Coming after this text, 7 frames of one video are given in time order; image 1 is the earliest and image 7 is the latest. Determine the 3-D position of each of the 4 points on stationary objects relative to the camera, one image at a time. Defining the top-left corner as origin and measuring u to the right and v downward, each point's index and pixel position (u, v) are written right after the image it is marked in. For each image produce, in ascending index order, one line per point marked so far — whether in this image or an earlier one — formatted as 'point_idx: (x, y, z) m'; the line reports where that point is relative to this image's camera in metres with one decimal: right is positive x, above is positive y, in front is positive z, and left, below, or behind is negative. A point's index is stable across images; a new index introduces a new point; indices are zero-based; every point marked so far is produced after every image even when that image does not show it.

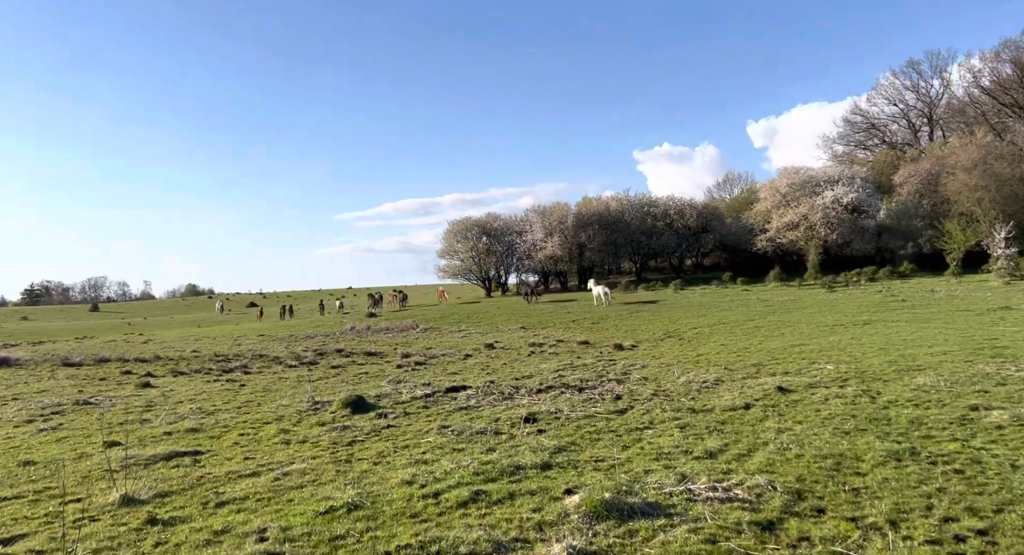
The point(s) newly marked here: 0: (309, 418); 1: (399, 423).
0: (-4.2, -2.9, +16.8) m
1: (-2.2, -2.9, +16.0) m
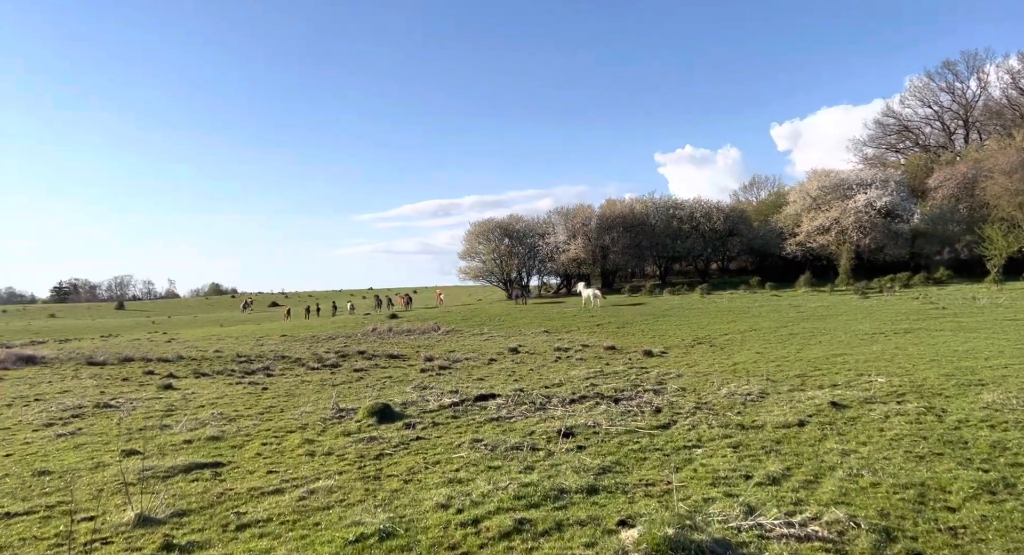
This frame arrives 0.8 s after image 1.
0: (-3.5, -3.0, +16.1) m
1: (-1.6, -3.0, +15.3) m
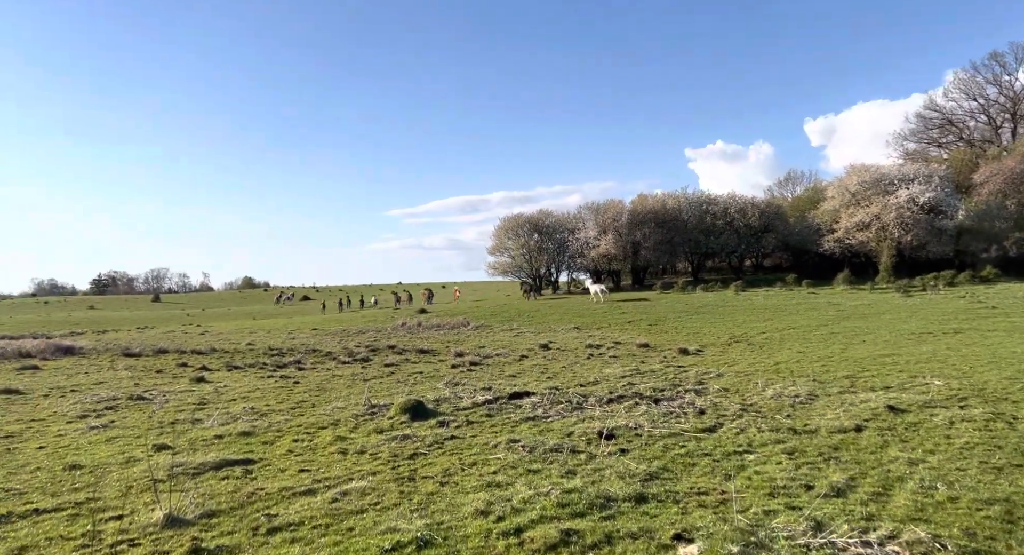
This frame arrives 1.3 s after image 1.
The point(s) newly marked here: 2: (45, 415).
0: (-2.8, -2.8, +15.7) m
1: (-0.9, -2.9, +14.8) m
2: (-11.5, -3.4, +19.9) m
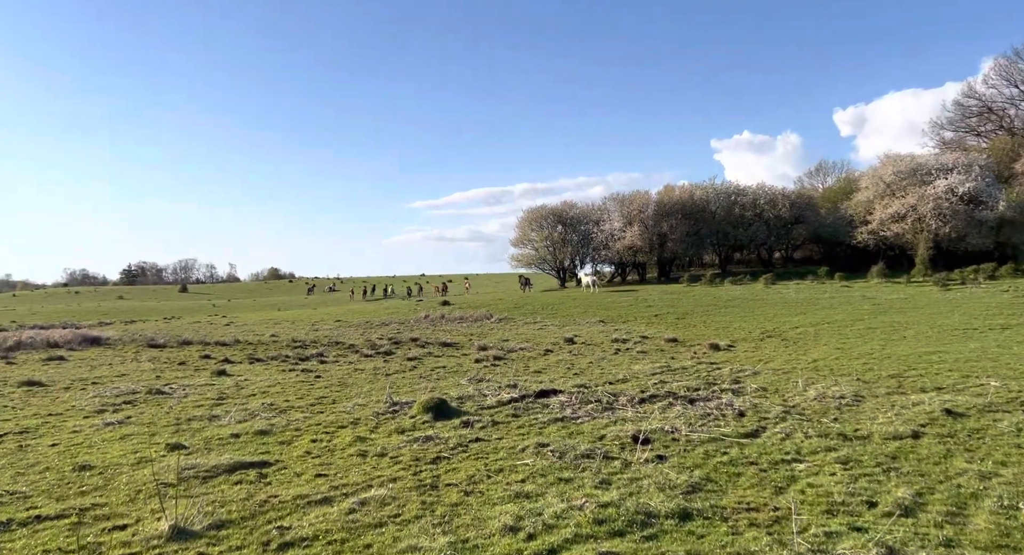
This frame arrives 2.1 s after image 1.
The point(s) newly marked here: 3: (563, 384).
0: (-2.3, -2.7, +15.1) m
1: (-0.4, -2.8, +14.1) m
2: (-10.8, -3.2, +19.5) m
3: (+1.2, -2.5, +19.3) m
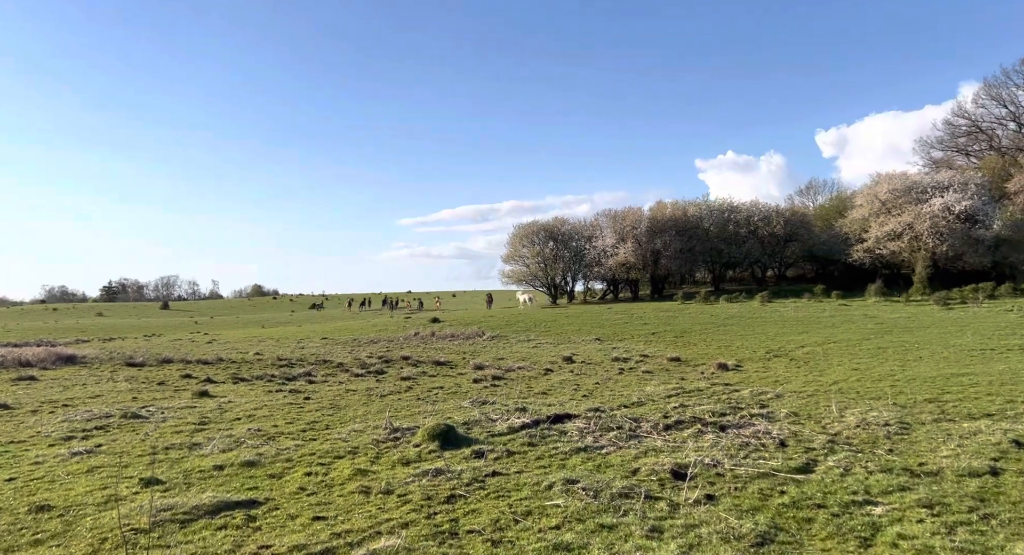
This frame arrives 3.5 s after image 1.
0: (-2.1, -2.9, +13.7) m
1: (-0.1, -3.0, +12.8) m
2: (-10.7, -3.5, +17.9) m
3: (+1.4, -2.9, +18.0) m
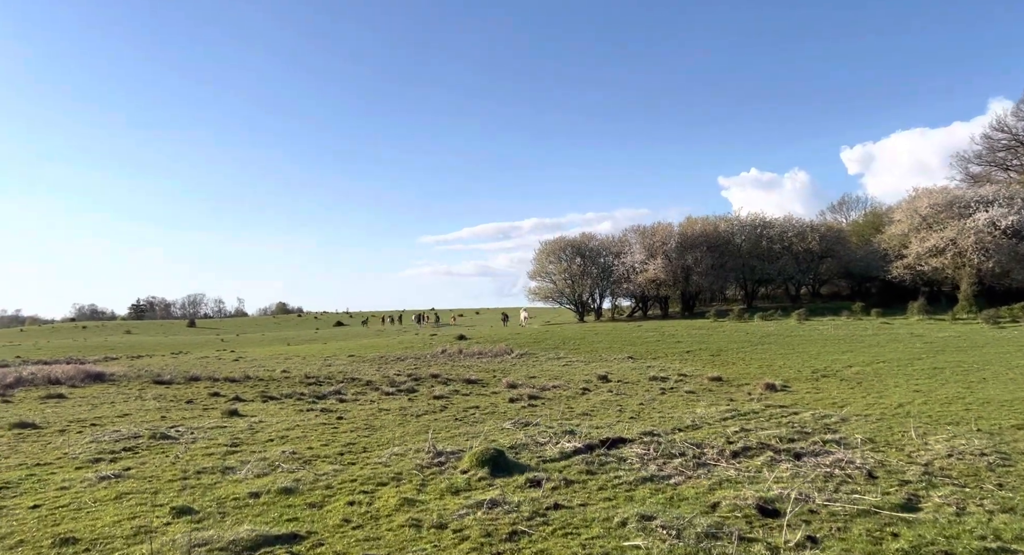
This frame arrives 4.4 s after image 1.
0: (-1.2, -3.2, +12.7) m
1: (+0.7, -3.2, +11.7) m
2: (-9.7, -3.8, +17.2) m
3: (+2.4, -3.2, +16.9) m
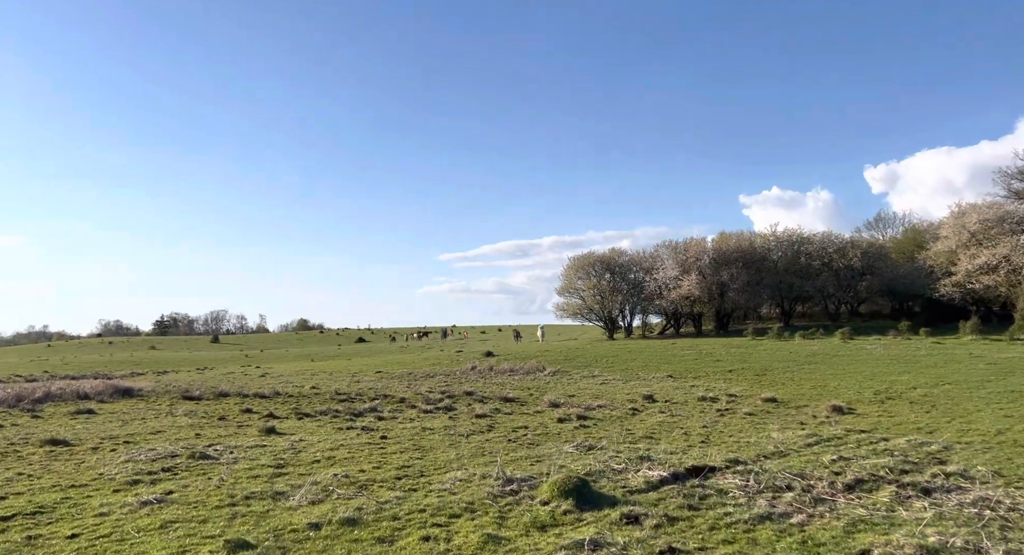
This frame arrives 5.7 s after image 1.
0: (0.0, -3.3, +11.4) m
1: (+1.9, -3.3, +10.3) m
2: (-8.3, -4.0, +16.0) m
3: (+3.7, -3.4, +15.5) m
